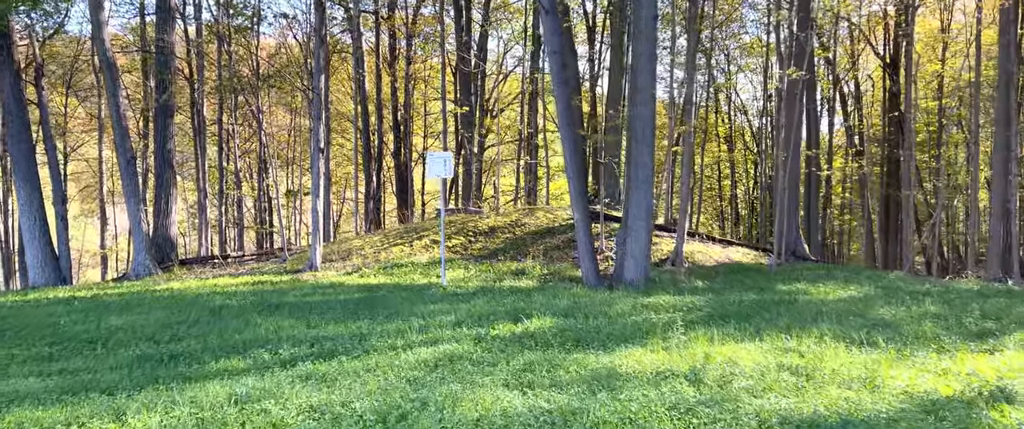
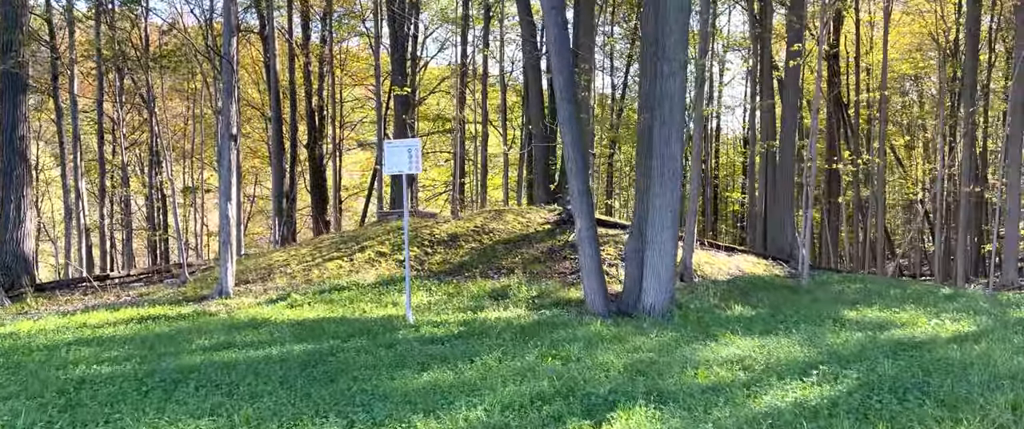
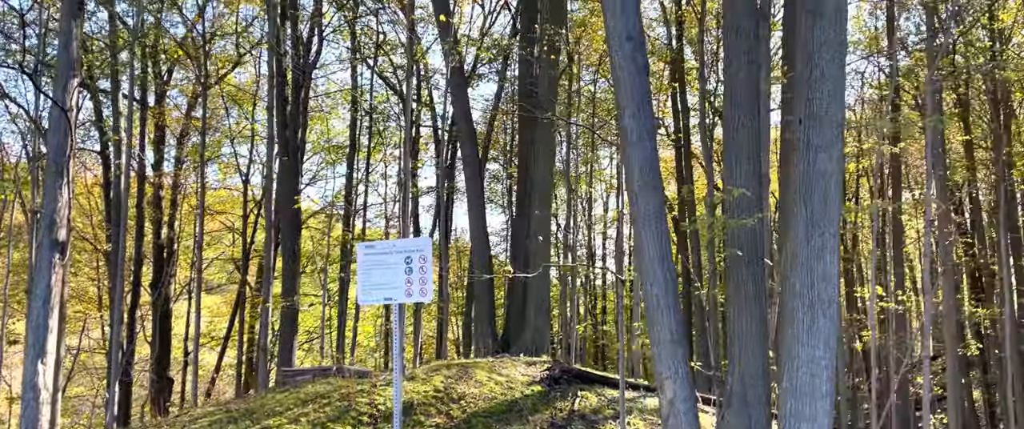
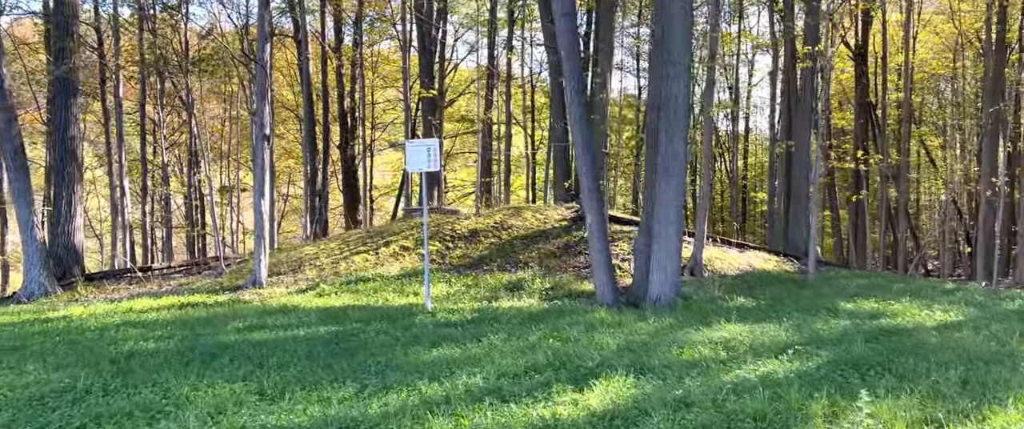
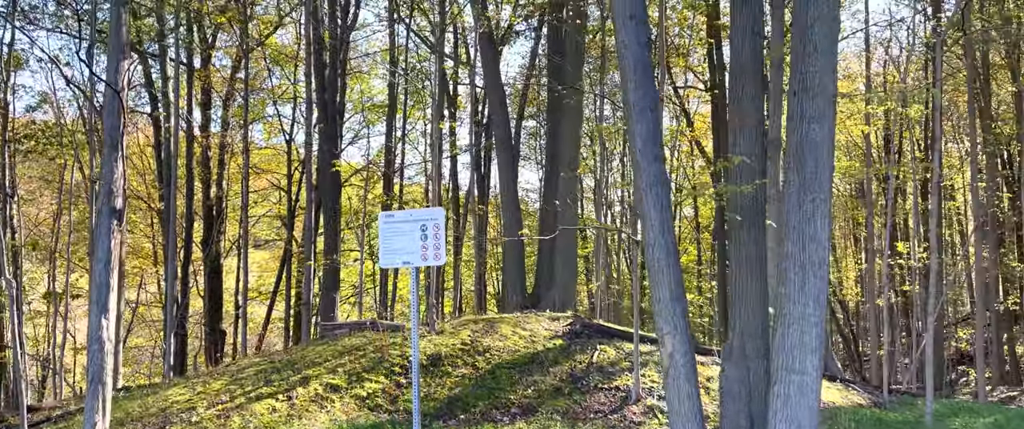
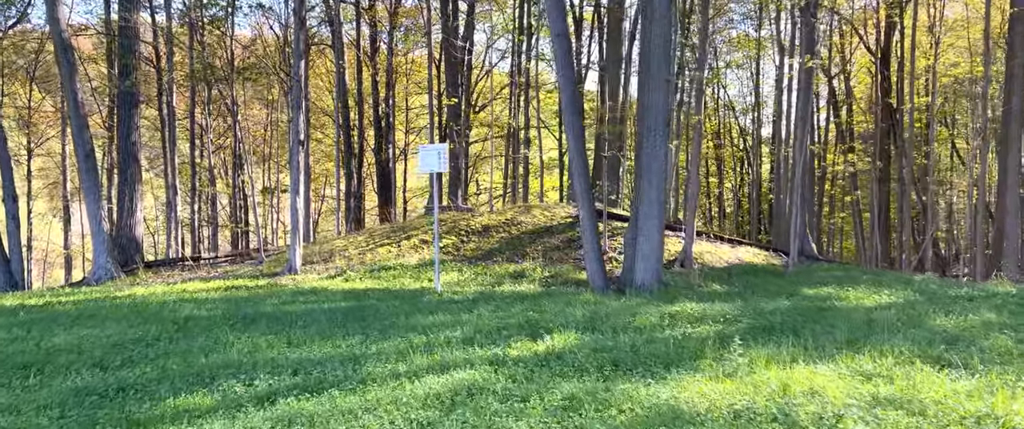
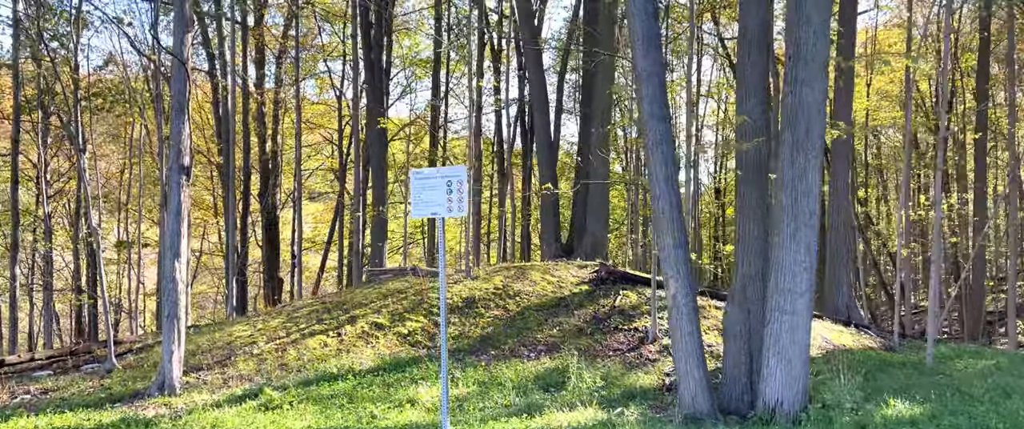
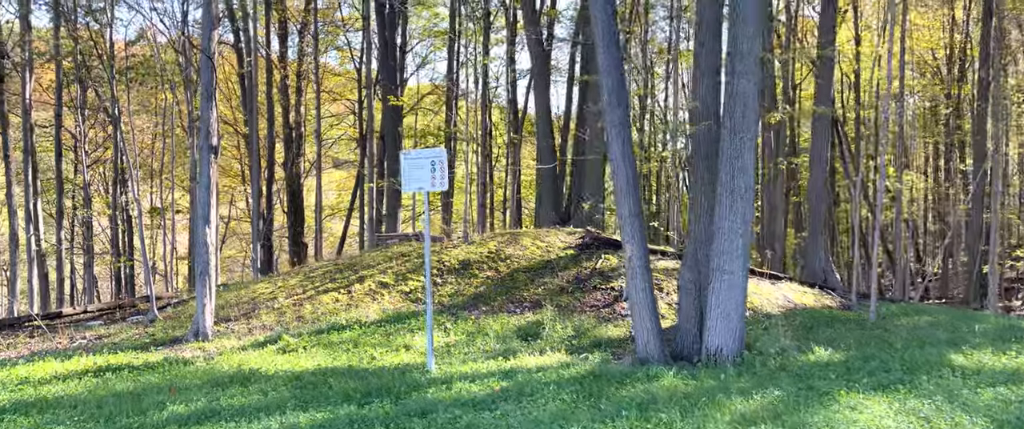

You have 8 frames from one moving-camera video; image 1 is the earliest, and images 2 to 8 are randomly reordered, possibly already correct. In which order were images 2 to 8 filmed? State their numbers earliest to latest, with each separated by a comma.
6, 4, 2, 8, 7, 5, 3
